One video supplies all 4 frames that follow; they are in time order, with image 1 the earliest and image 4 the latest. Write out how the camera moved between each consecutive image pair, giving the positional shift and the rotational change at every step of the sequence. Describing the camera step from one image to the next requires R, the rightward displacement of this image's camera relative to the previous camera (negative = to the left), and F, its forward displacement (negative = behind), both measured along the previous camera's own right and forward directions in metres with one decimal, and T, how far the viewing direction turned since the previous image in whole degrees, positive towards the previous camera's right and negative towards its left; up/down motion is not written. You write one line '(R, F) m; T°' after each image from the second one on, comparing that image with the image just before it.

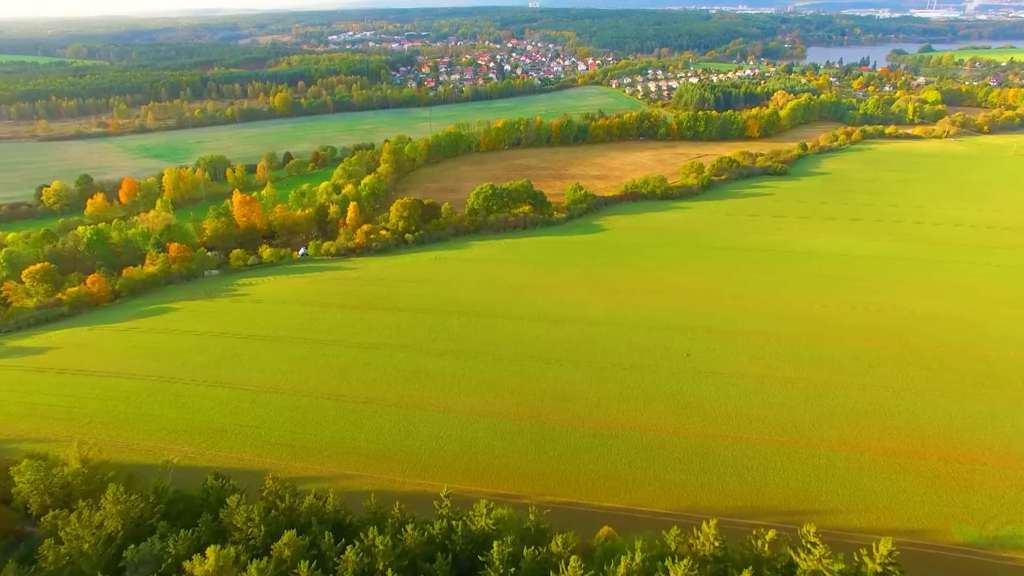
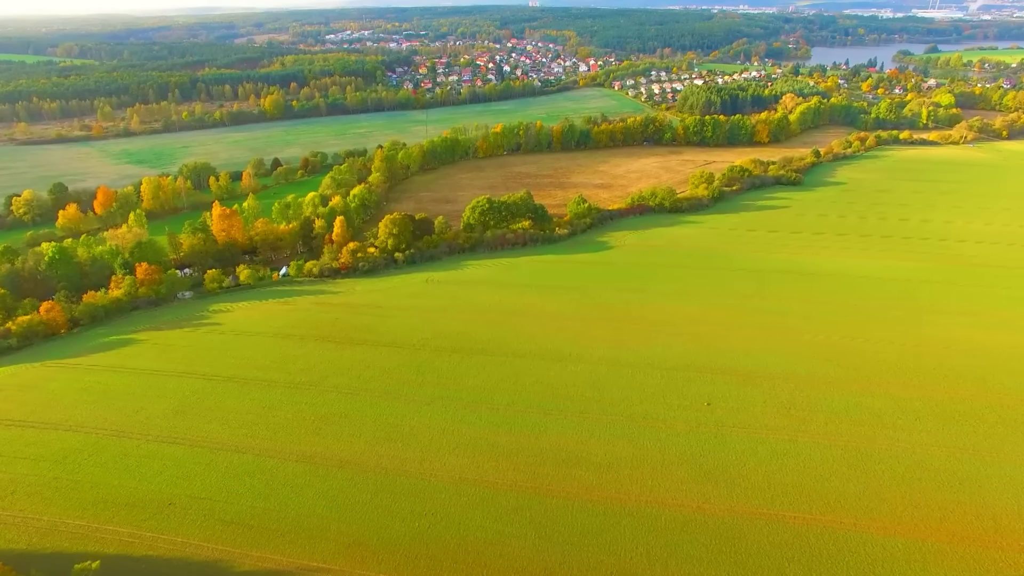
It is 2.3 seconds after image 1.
(+0.1, +3.3) m; 0°
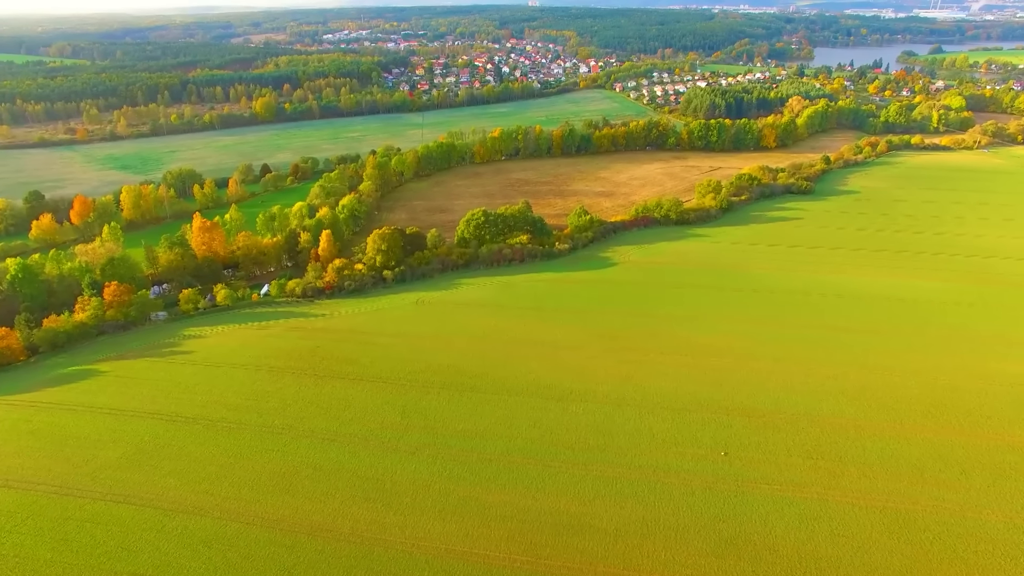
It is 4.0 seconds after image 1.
(+0.2, +2.6) m; 0°
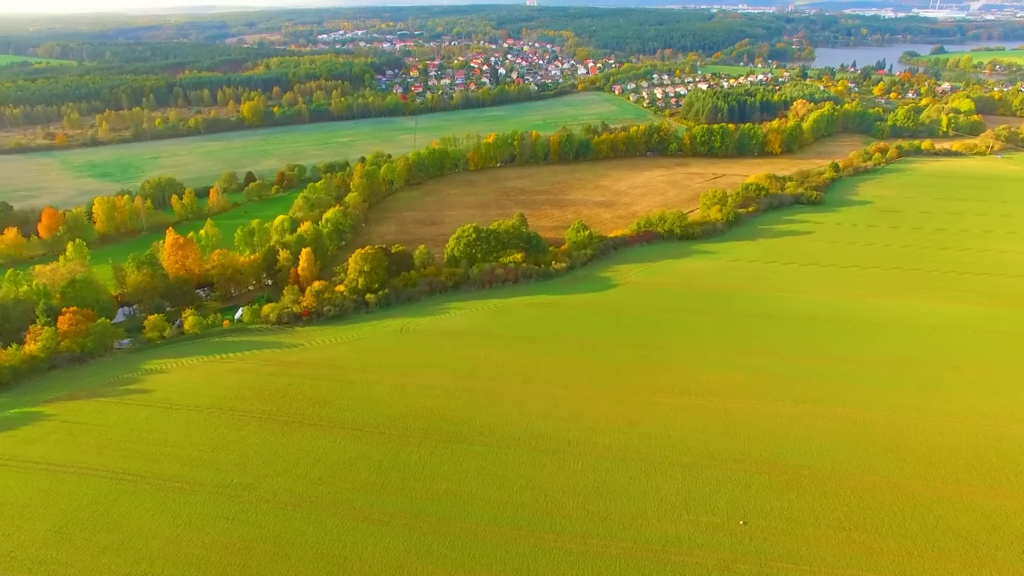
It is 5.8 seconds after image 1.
(+0.3, +2.8) m; 0°
